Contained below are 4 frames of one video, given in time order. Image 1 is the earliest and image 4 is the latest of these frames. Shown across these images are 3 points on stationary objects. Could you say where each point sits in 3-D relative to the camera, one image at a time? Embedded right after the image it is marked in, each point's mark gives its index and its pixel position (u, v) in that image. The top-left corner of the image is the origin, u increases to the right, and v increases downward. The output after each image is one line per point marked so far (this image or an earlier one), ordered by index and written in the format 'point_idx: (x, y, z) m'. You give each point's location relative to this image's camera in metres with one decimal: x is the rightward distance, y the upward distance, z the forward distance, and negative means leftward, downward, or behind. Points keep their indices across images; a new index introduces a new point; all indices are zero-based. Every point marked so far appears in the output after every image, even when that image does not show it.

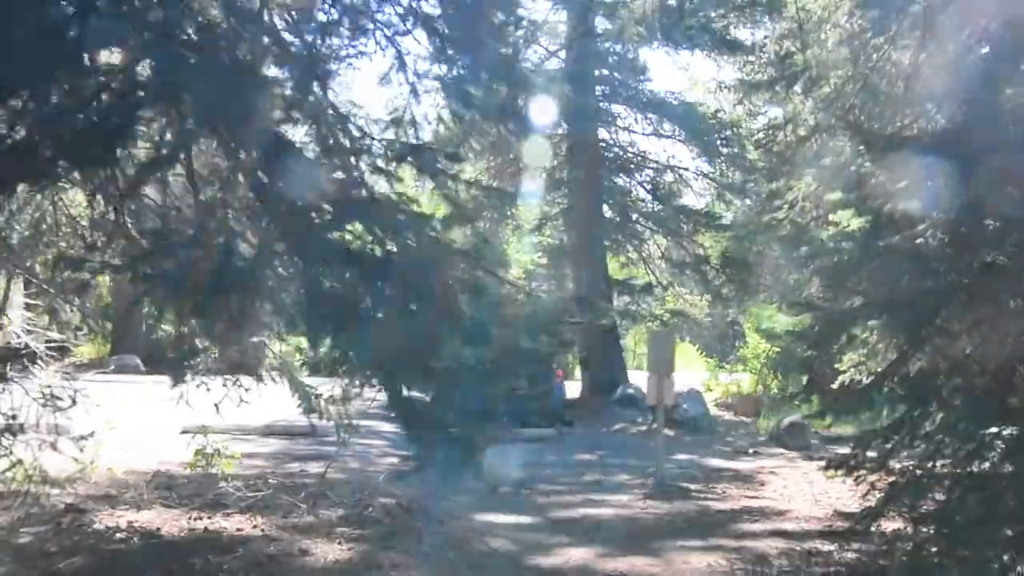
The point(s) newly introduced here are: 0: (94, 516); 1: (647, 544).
0: (-3.2, -1.8, +8.5) m
1: (+1.1, -2.1, +9.0) m
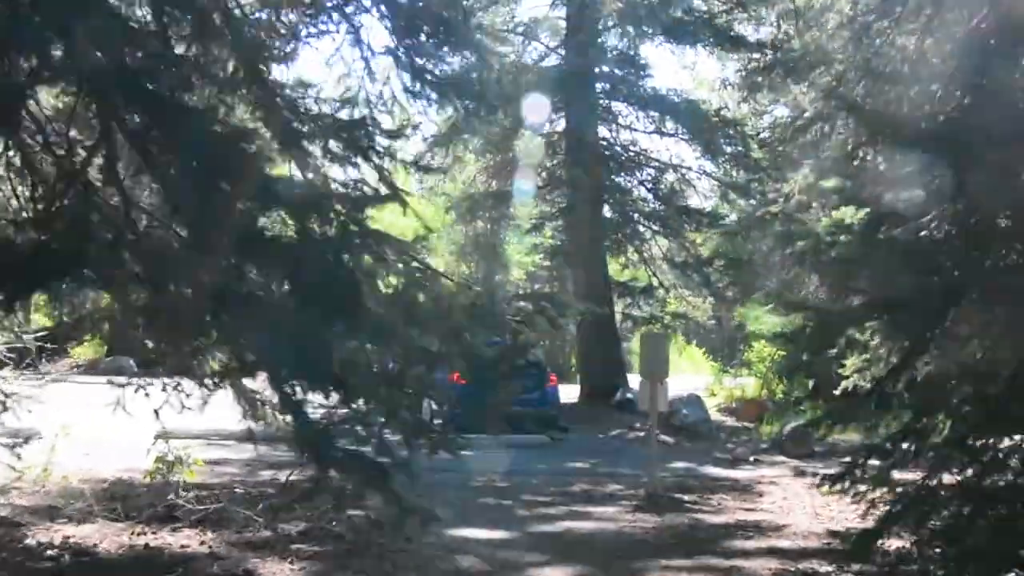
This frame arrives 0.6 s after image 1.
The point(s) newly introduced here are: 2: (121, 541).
0: (-3.5, -1.7, +7.9) m
1: (+0.9, -2.1, +8.4) m
2: (-2.7, -1.8, +7.7) m
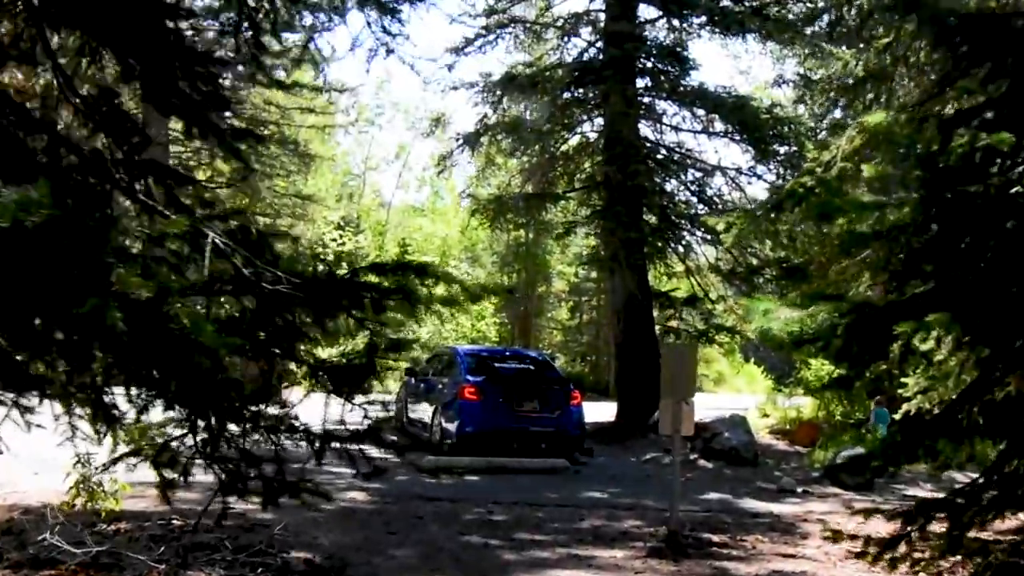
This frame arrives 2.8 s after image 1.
0: (-3.7, -1.6, +6.2) m
1: (+0.6, -2.0, +6.5) m
2: (-3.0, -1.7, +6.0) m
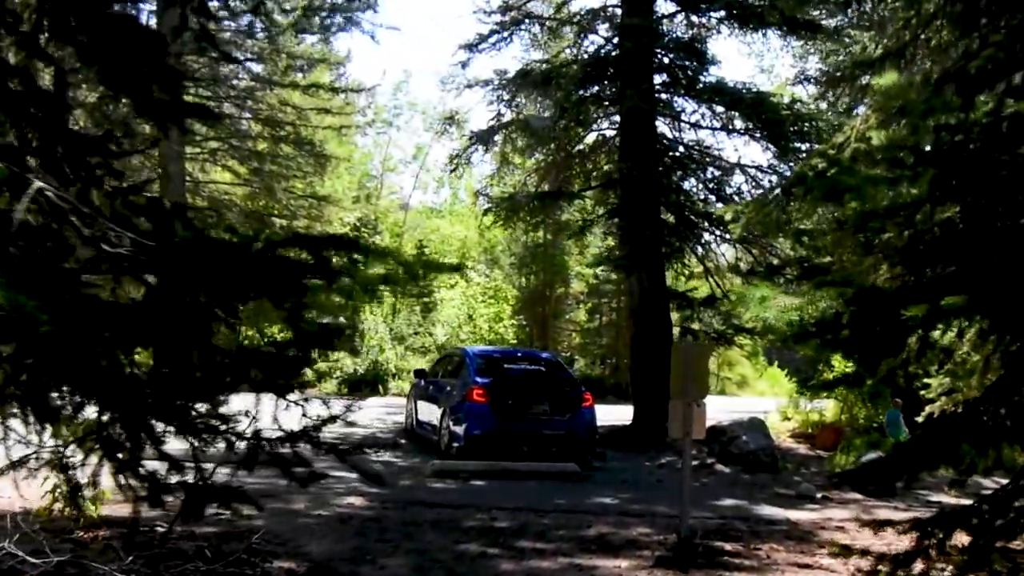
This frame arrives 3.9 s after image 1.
0: (-3.8, -1.6, +5.9) m
1: (+0.5, -2.0, +6.0) m
2: (-3.1, -1.6, +5.6) m
